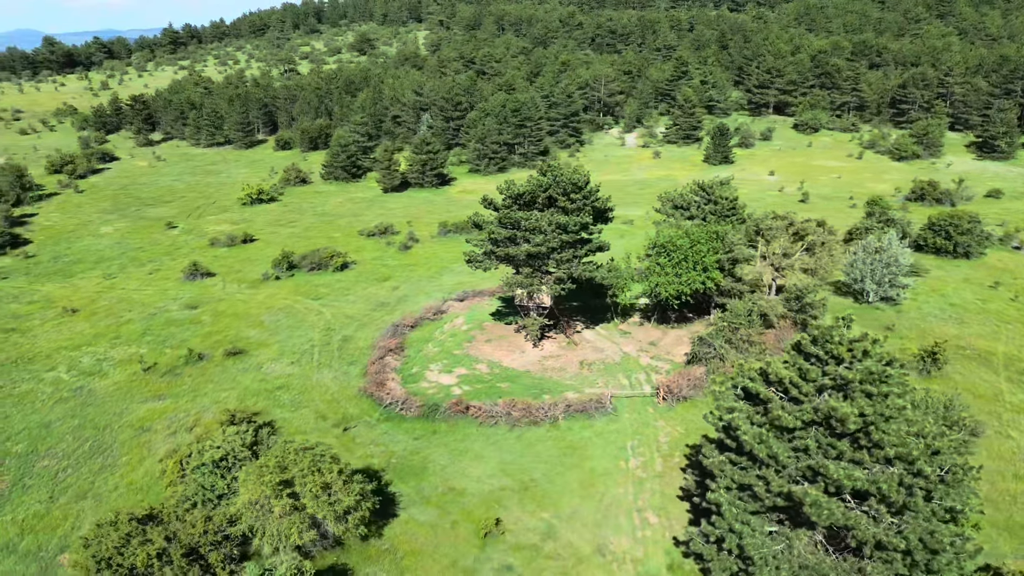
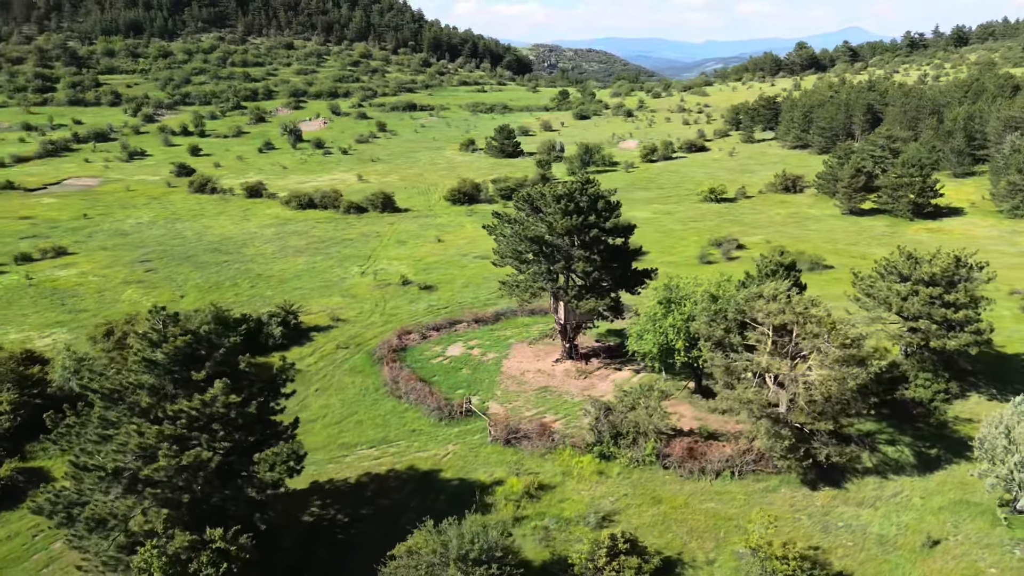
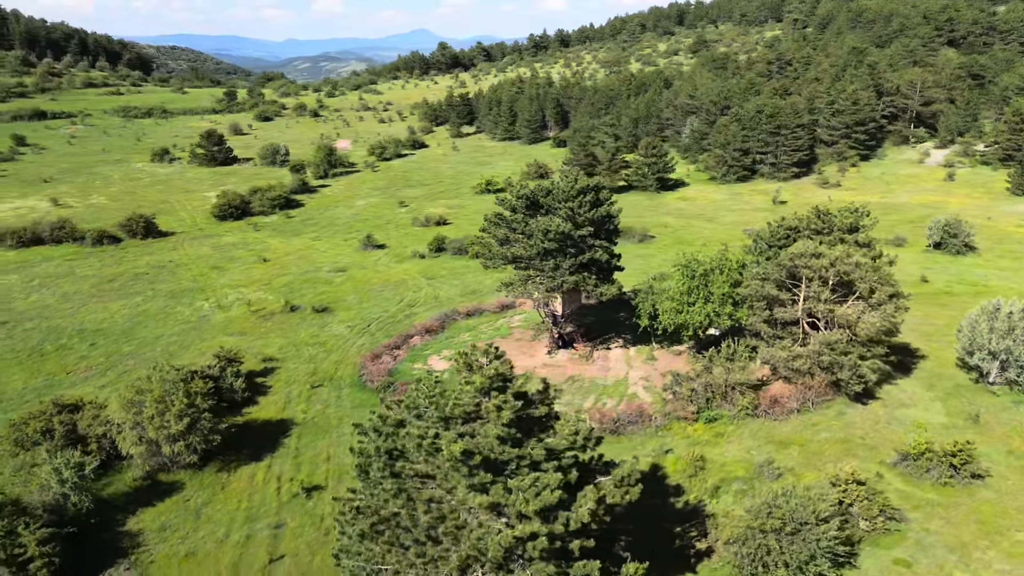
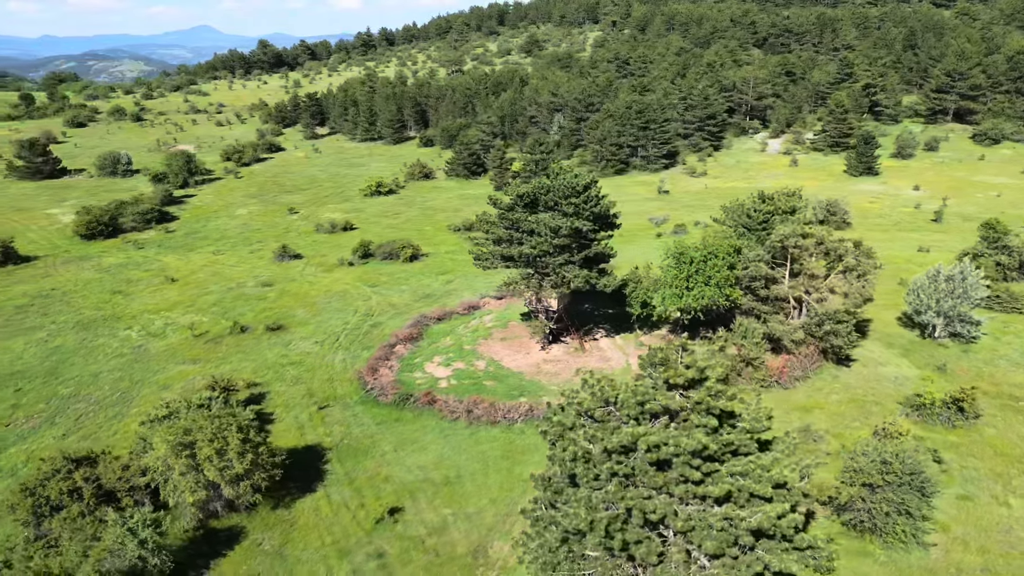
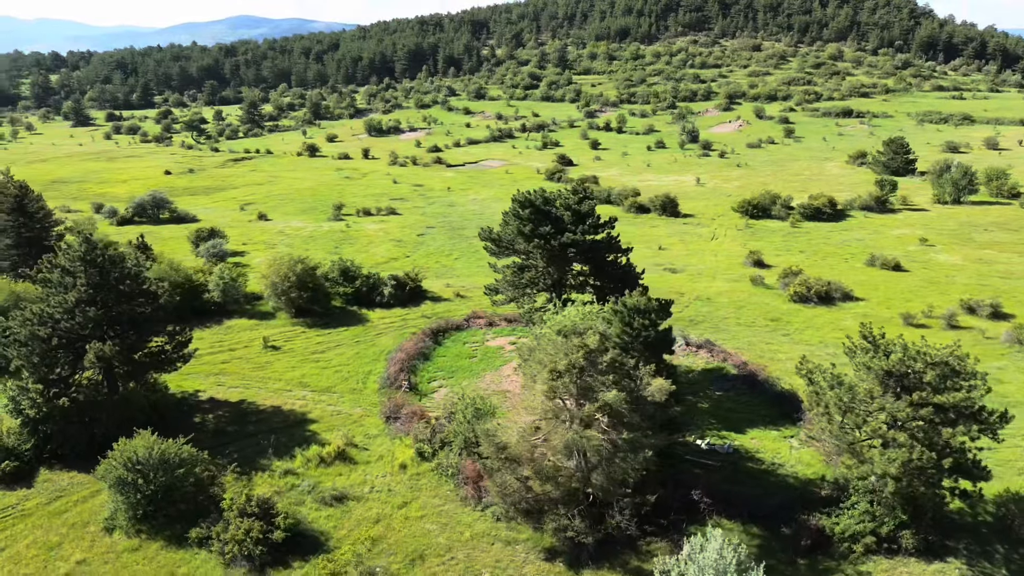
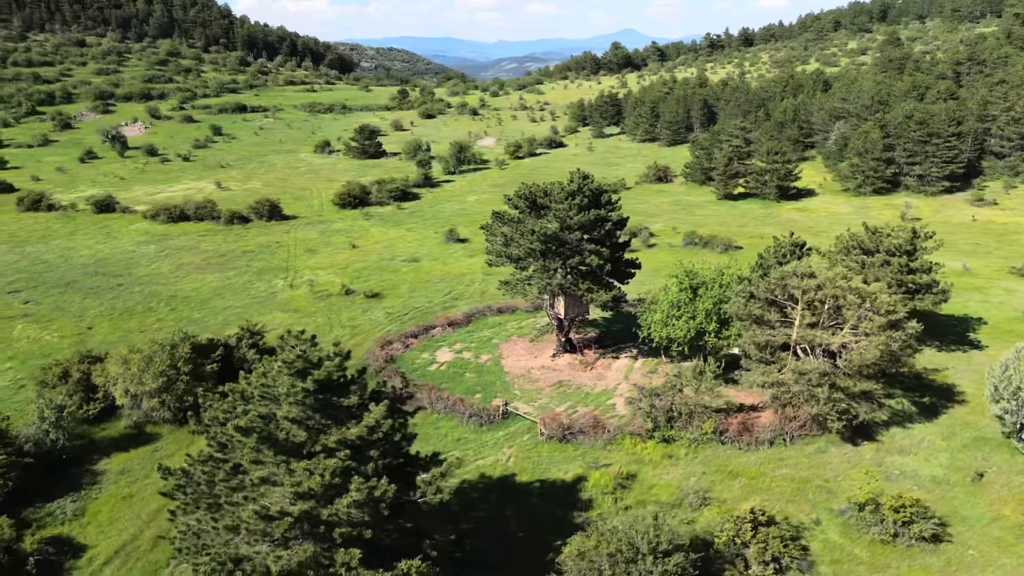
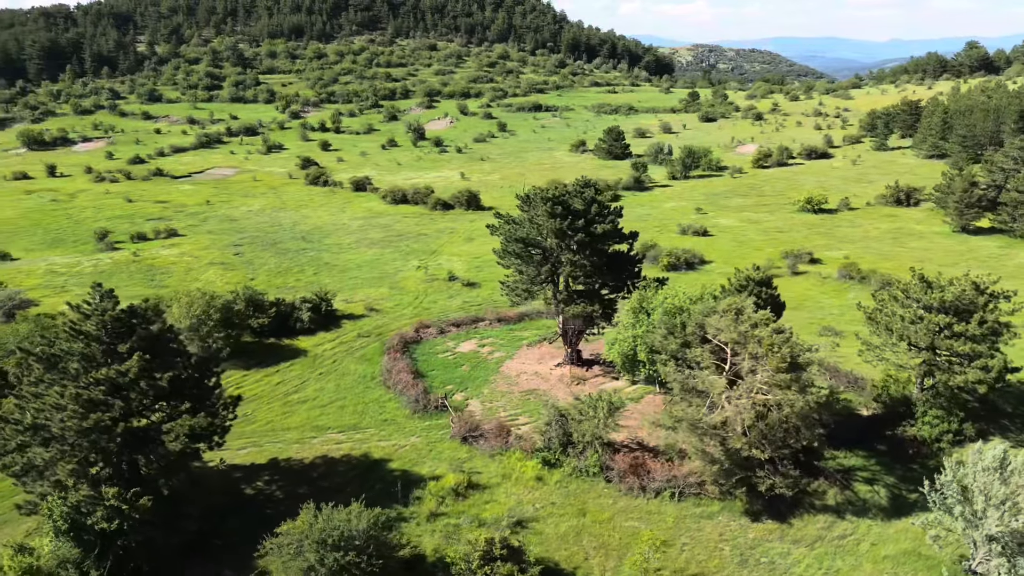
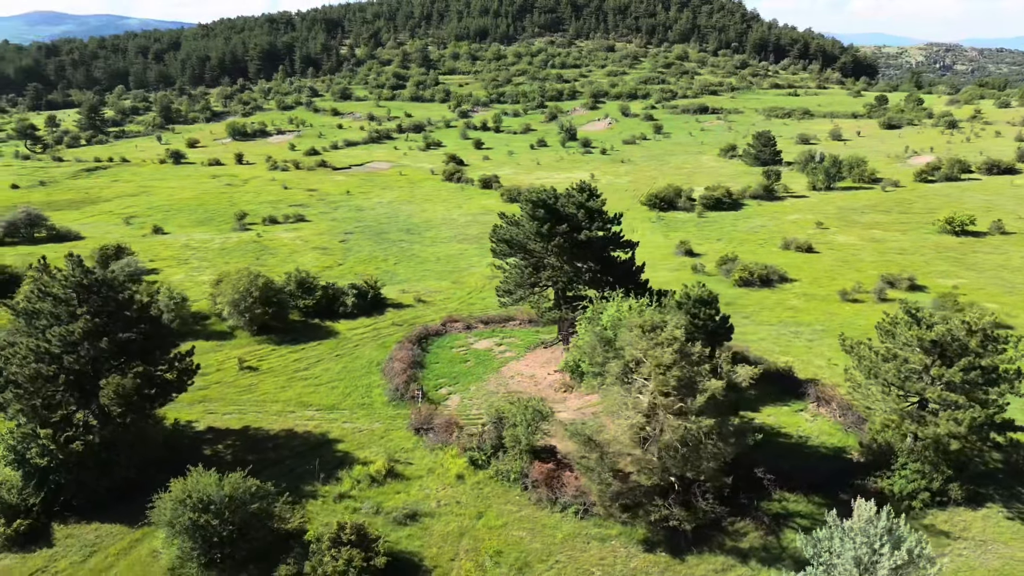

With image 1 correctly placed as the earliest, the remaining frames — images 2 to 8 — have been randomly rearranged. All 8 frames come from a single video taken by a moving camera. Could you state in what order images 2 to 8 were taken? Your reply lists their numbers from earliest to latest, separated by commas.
4, 3, 6, 2, 7, 8, 5
